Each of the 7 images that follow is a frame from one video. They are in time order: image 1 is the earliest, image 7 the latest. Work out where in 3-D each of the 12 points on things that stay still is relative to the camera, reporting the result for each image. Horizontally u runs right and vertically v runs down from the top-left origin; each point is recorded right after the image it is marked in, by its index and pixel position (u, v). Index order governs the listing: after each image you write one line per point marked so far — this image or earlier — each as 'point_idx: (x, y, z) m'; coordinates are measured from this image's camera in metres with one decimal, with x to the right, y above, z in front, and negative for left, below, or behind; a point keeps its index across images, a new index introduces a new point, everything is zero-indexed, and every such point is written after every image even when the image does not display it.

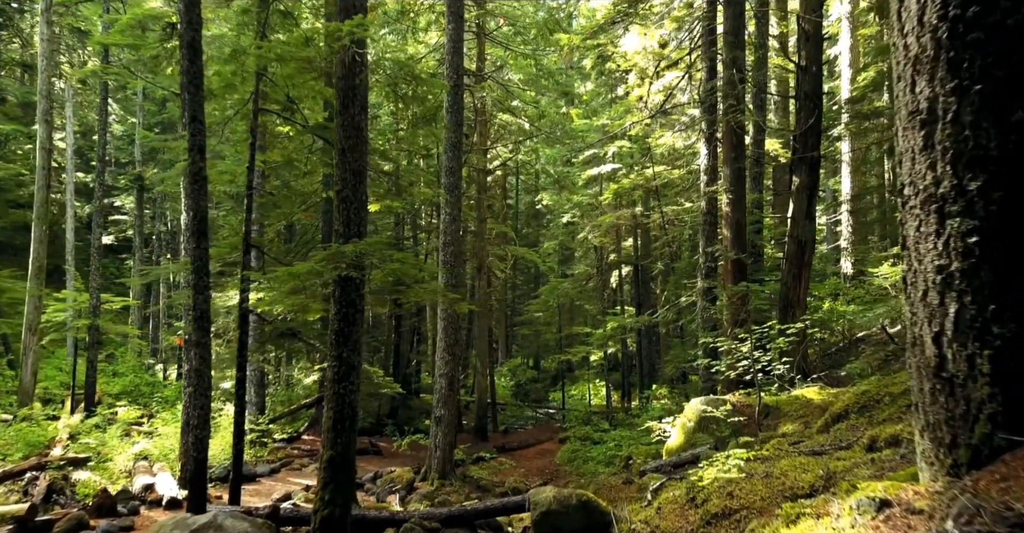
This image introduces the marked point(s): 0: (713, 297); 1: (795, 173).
0: (+3.6, -0.6, +15.7) m
1: (+4.6, +1.5, +14.2) m
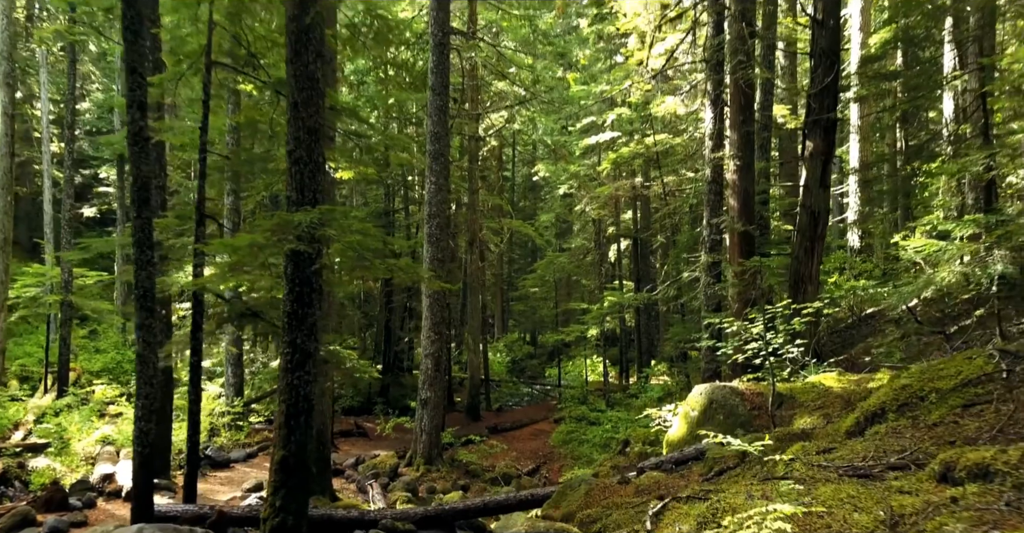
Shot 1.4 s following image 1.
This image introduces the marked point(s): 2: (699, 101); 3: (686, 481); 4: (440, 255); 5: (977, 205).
0: (+3.4, -0.1, +14.5) m
1: (+4.4, +1.9, +13.0) m
2: (+3.8, +3.4, +17.8) m
3: (+1.7, -2.2, +8.5) m
4: (-1.4, +0.2, +17.1) m
5: (+7.7, +1.0, +14.4) m
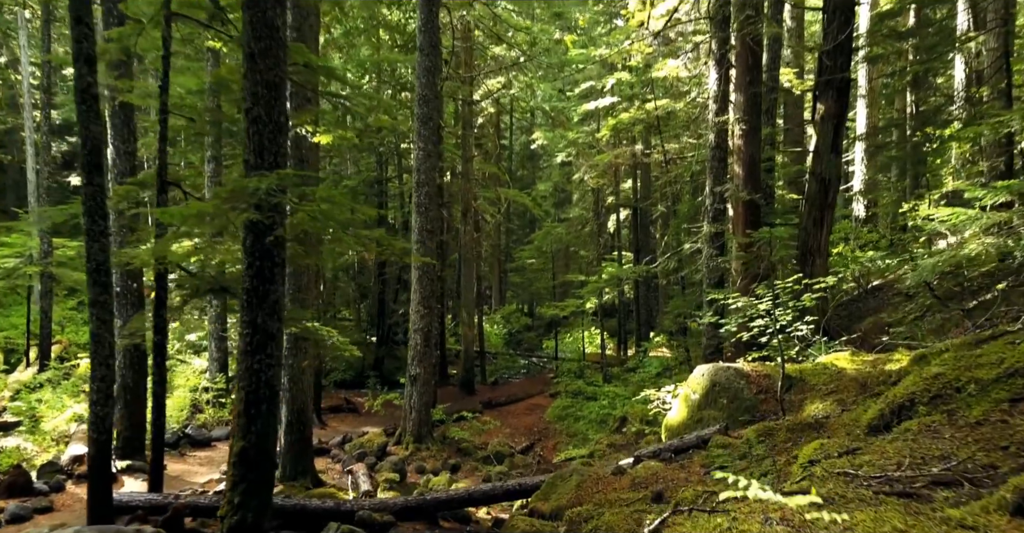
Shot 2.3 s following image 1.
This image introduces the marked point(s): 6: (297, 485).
0: (+3.3, +0.4, +13.8) m
1: (+4.3, +2.3, +12.1) m
2: (+3.7, +3.9, +16.9) m
3: (+1.6, -1.9, +7.8) m
4: (-1.6, +0.8, +16.3) m
5: (+7.6, +1.5, +13.6) m
6: (-3.2, -3.2, +12.7) m
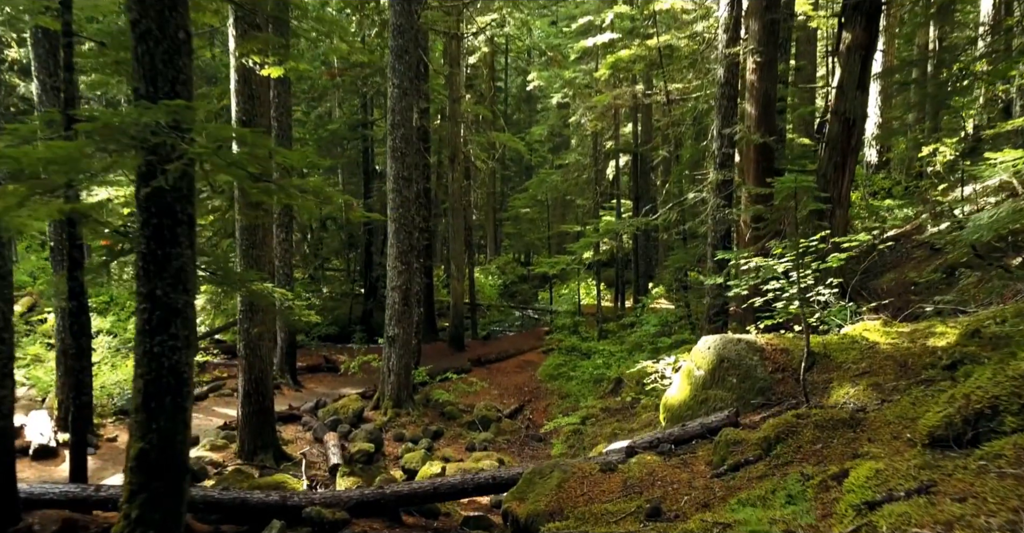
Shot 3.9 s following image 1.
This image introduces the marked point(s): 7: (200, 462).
0: (+3.1, +1.0, +12.3) m
1: (+4.1, +2.9, +10.5) m
2: (+3.5, +4.8, +15.2) m
3: (+1.3, -1.6, +6.5) m
4: (-1.8, +1.6, +14.8) m
5: (+7.3, +2.1, +12.1) m
6: (-3.4, -2.6, +11.5) m
7: (-4.0, -2.5, +11.2) m
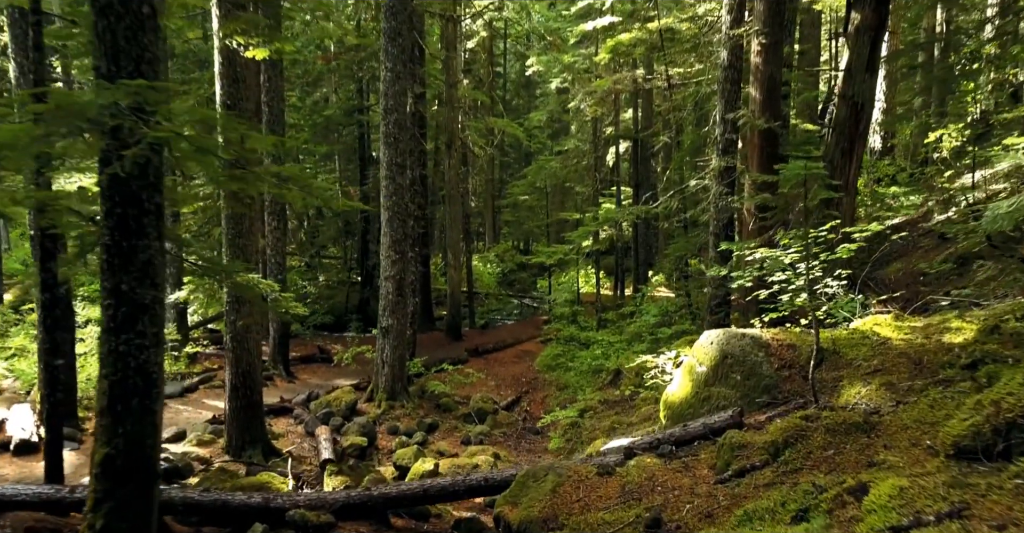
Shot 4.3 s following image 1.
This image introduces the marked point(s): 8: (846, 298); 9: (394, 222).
0: (+3.0, +1.2, +11.9) m
1: (+4.0, +3.0, +10.1) m
2: (+3.4, +5.0, +14.8) m
3: (+1.3, -1.6, +6.2) m
4: (-1.8, +1.8, +14.4) m
5: (+7.3, +2.3, +11.6) m
6: (-3.4, -2.5, +11.2) m
7: (-4.1, -2.4, +10.8) m
8: (+3.2, -0.3, +8.3) m
9: (-2.0, +0.8, +14.6) m
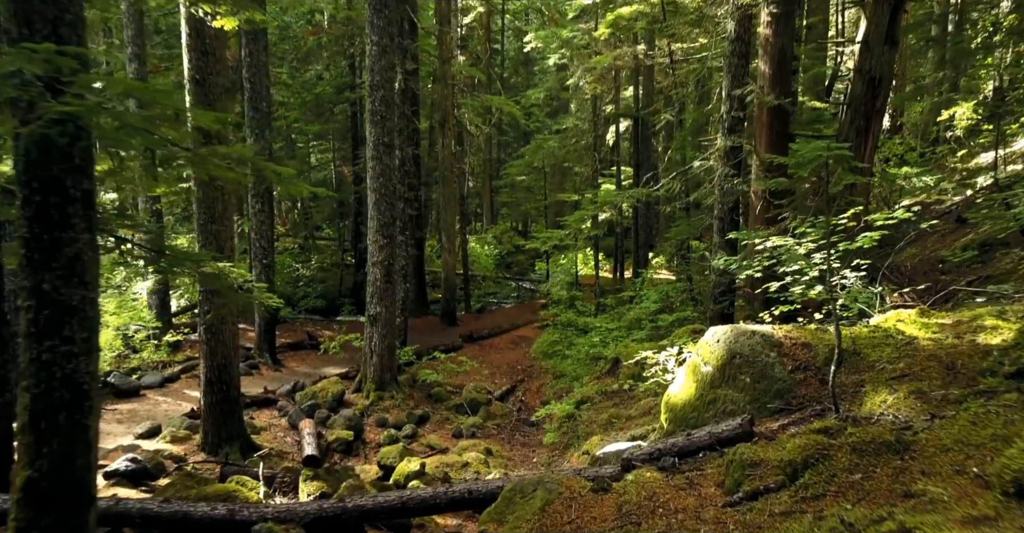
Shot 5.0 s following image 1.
0: (+2.9, +1.4, +11.2) m
1: (+3.9, +3.2, +9.3) m
2: (+3.3, +5.2, +14.0) m
3: (+1.2, -1.5, +5.5) m
4: (-1.9, +2.0, +13.6) m
5: (+7.2, +2.4, +10.9) m
6: (-3.5, -2.3, +10.5) m
7: (-4.2, -2.2, +10.2) m
8: (+3.1, -0.2, +7.6) m
9: (-2.1, +1.0, +13.9) m
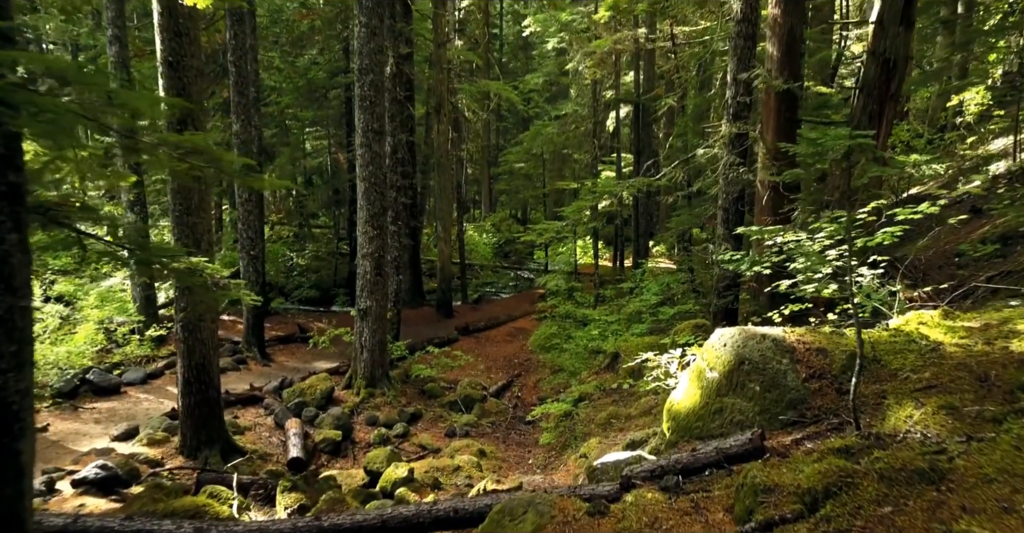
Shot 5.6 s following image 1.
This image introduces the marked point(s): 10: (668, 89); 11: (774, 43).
0: (+2.8, +1.4, +10.6) m
1: (+3.8, +3.2, +8.7) m
2: (+3.2, +5.4, +13.3) m
3: (+1.1, -1.5, +5.0) m
4: (-2.0, +2.2, +13.1) m
5: (+7.1, +2.5, +10.3) m
6: (-3.6, -2.2, +10.0) m
7: (-4.2, -2.2, +9.7) m
8: (+3.0, -0.2, +7.0) m
9: (-2.1, +1.1, +13.3) m
10: (+3.6, +4.0, +19.7) m
11: (+3.0, +2.5, +9.8) m
